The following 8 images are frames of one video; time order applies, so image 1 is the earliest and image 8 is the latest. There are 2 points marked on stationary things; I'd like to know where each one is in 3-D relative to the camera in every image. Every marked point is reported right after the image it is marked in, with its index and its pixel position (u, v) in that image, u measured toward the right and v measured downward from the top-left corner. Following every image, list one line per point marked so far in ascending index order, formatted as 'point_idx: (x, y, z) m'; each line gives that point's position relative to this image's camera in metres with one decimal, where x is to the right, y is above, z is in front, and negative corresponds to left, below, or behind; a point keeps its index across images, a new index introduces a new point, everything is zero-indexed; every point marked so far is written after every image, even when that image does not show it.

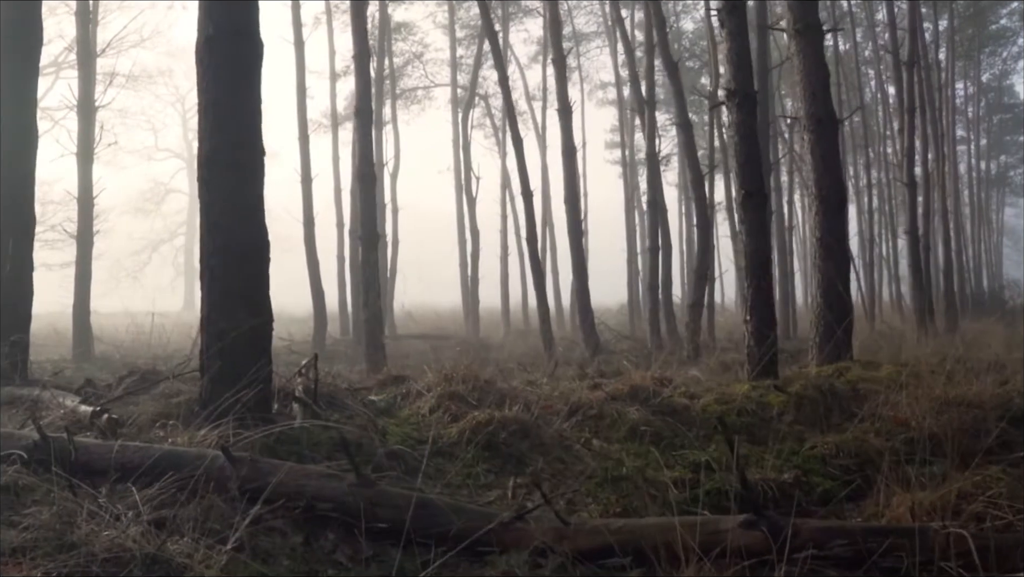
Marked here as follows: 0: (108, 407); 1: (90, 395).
0: (-3.1, -0.9, +7.0) m
1: (-3.7, -0.9, +7.9) m
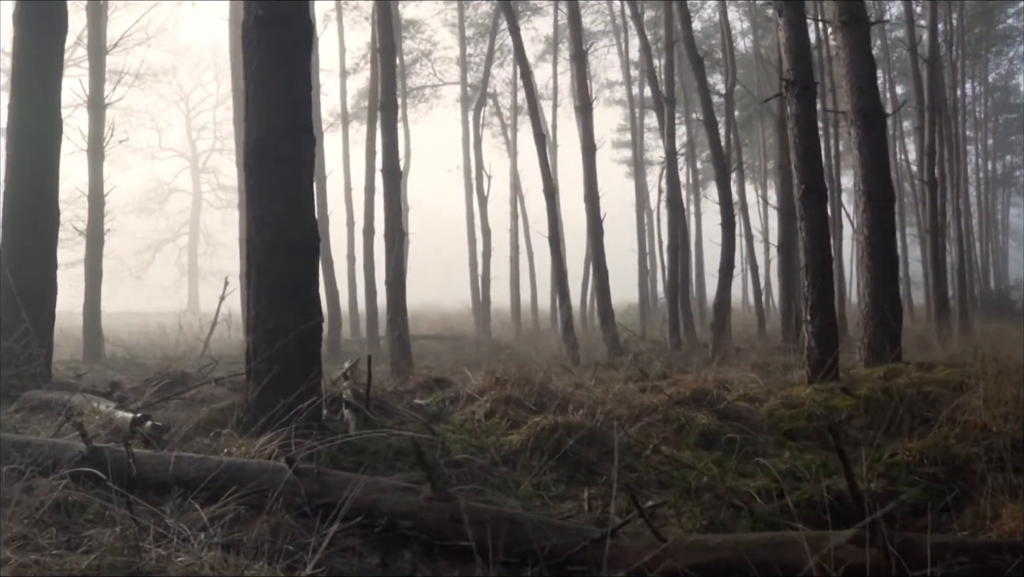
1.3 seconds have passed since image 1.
0: (-2.6, -0.9, +6.5) m
1: (-3.2, -0.9, +7.5) m
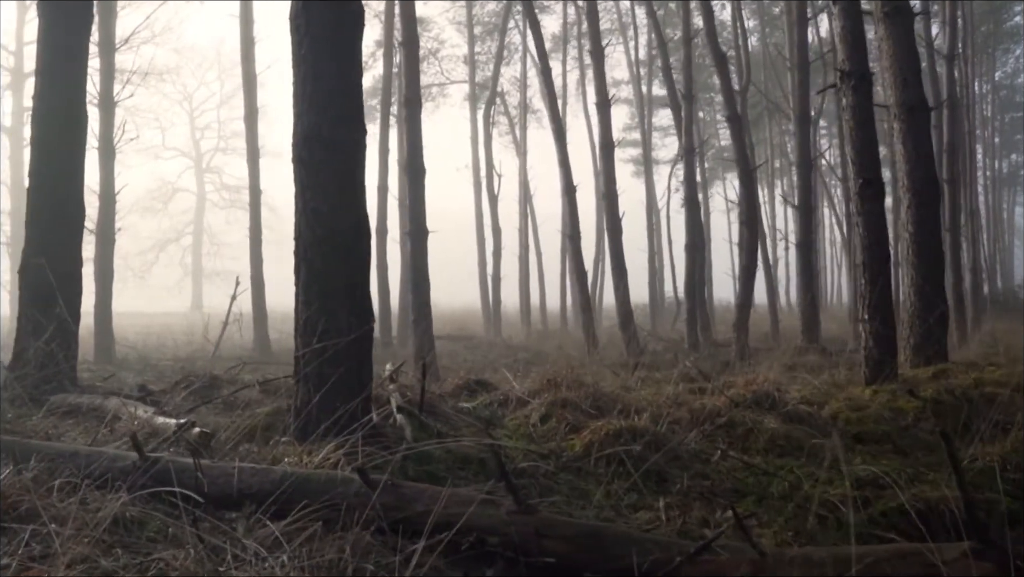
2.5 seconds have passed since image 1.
0: (-2.2, -0.9, +6.2) m
1: (-2.8, -0.9, +7.2) m
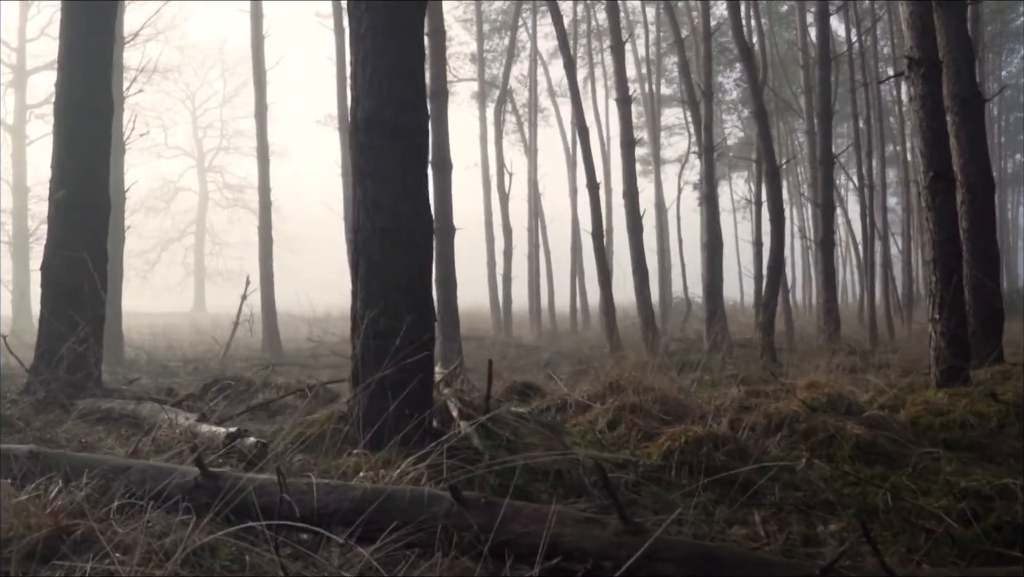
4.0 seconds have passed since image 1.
0: (-1.8, -0.9, +5.7) m
1: (-2.4, -0.9, +6.7) m
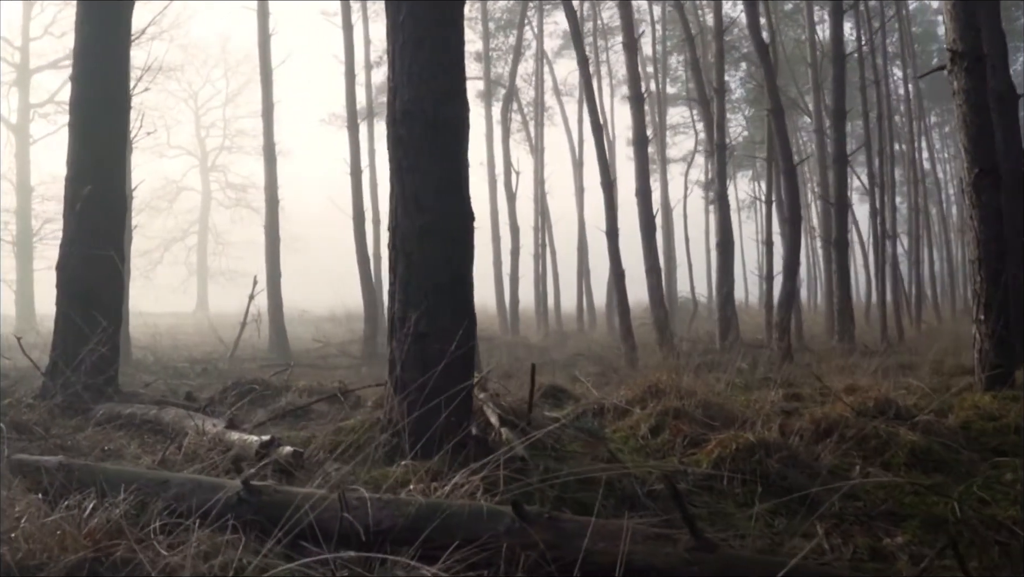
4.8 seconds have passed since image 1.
0: (-1.5, -0.9, +5.5) m
1: (-2.1, -0.9, +6.5) m
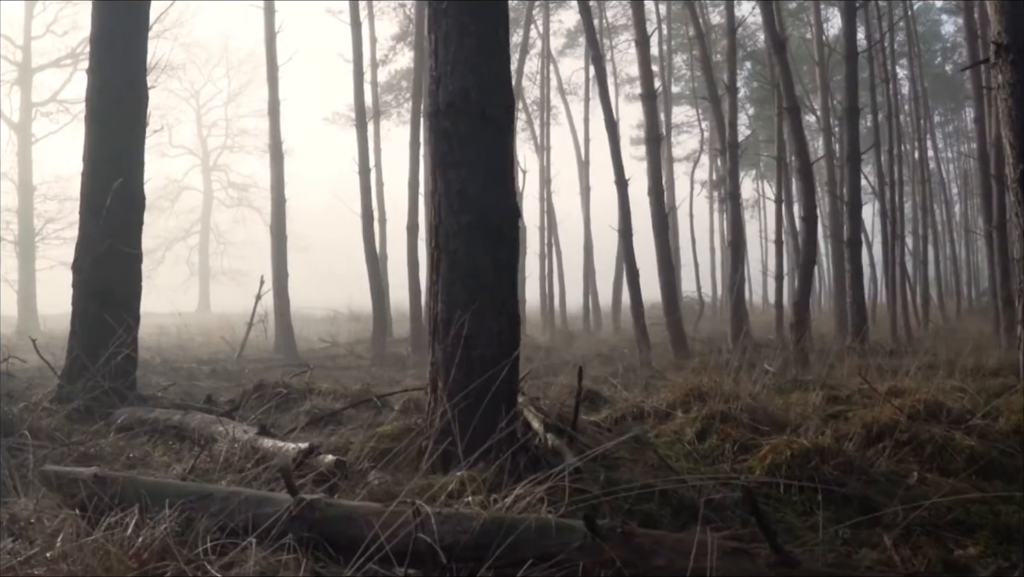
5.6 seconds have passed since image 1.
0: (-1.3, -0.9, +5.3) m
1: (-1.9, -0.9, +6.2) m
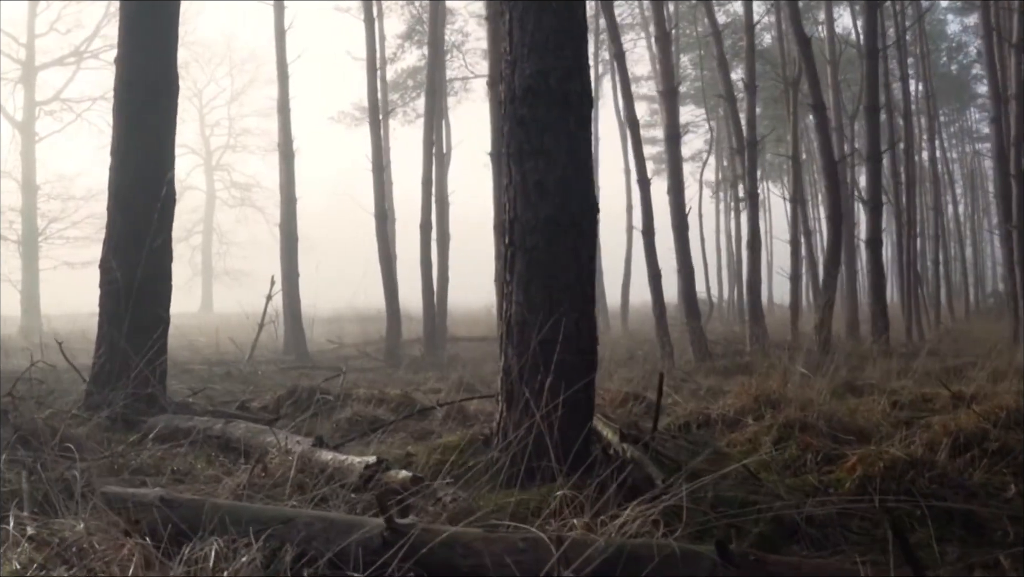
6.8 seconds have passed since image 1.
0: (-0.9, -0.9, +4.9) m
1: (-1.5, -0.9, +5.9) m
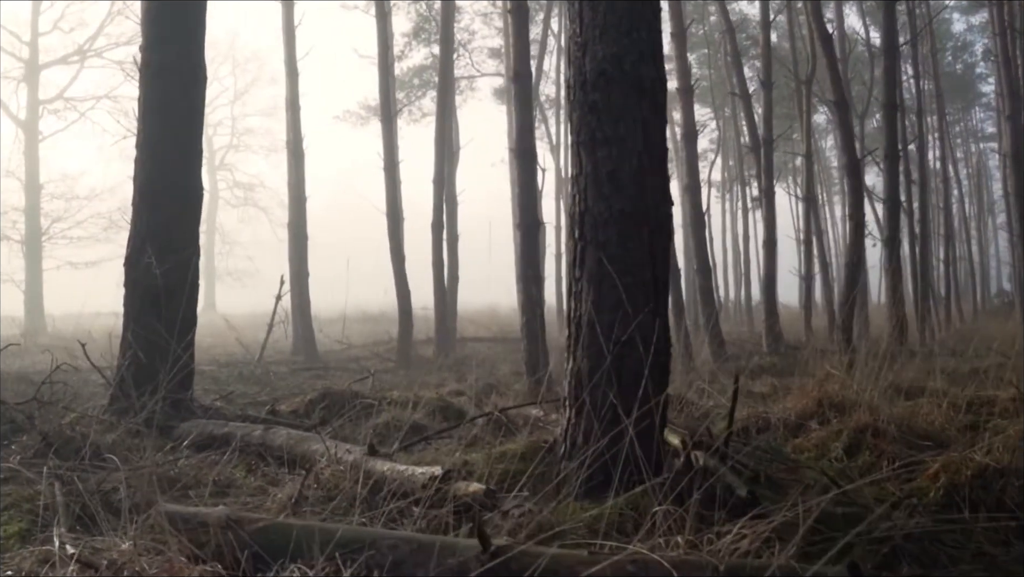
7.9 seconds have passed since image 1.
0: (-0.5, -0.9, +4.6) m
1: (-1.1, -0.9, +5.6) m
